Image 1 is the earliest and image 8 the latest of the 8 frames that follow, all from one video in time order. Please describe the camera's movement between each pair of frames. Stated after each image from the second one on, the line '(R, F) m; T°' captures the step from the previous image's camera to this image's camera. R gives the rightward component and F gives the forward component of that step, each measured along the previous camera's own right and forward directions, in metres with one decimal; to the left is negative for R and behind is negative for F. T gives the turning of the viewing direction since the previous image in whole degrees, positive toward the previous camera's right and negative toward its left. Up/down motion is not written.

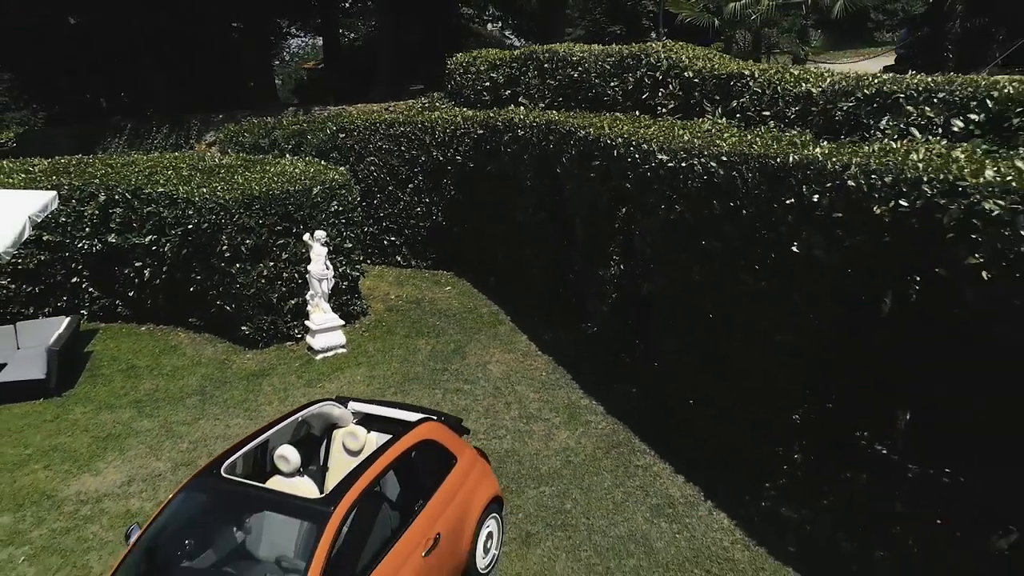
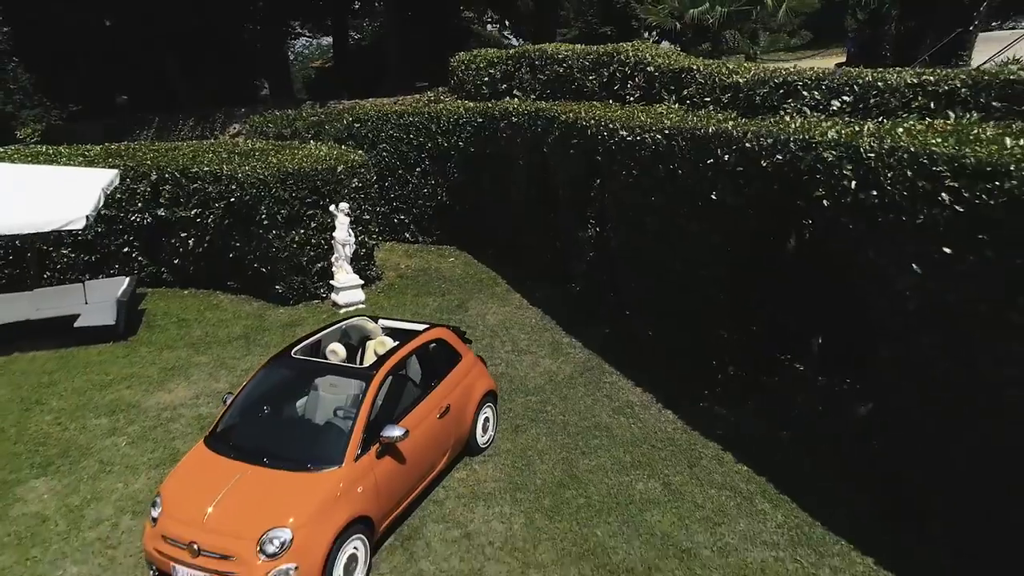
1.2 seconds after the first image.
(+0.1, -1.8) m; 0°
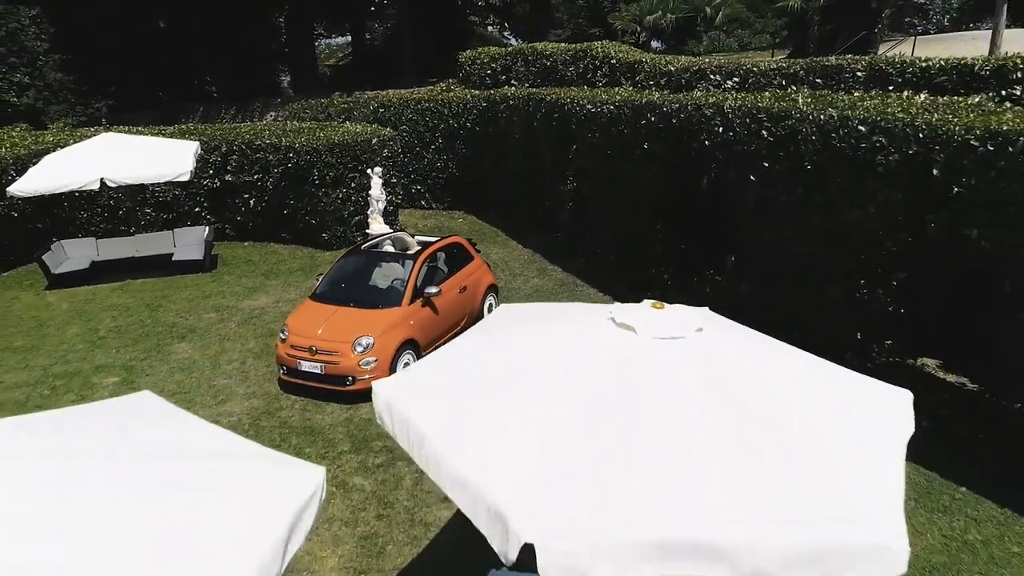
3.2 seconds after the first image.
(0.0, -3.2) m; 0°
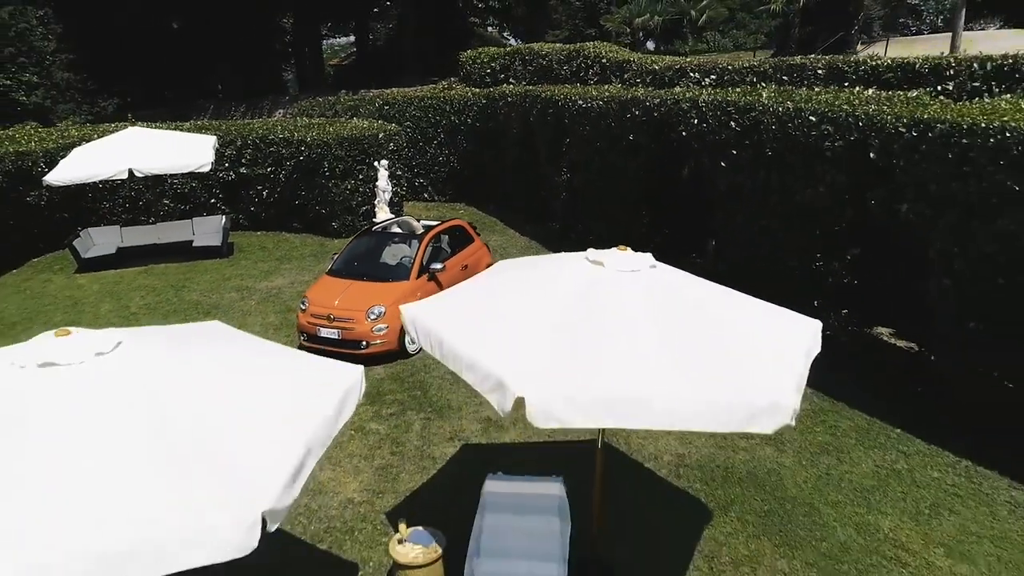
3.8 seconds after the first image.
(0.0, -1.0) m; 0°
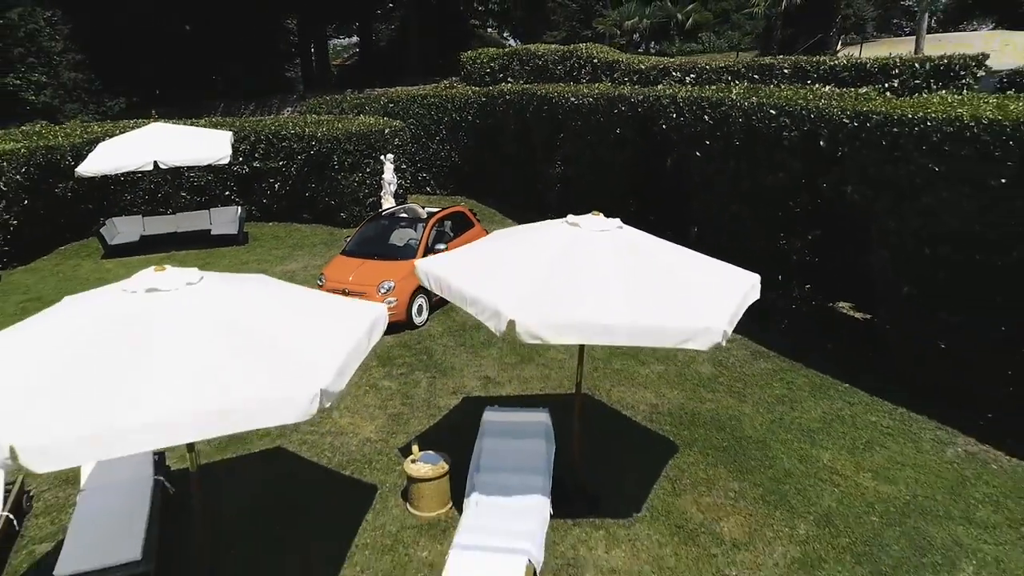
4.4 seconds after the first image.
(0.0, -1.0) m; 0°
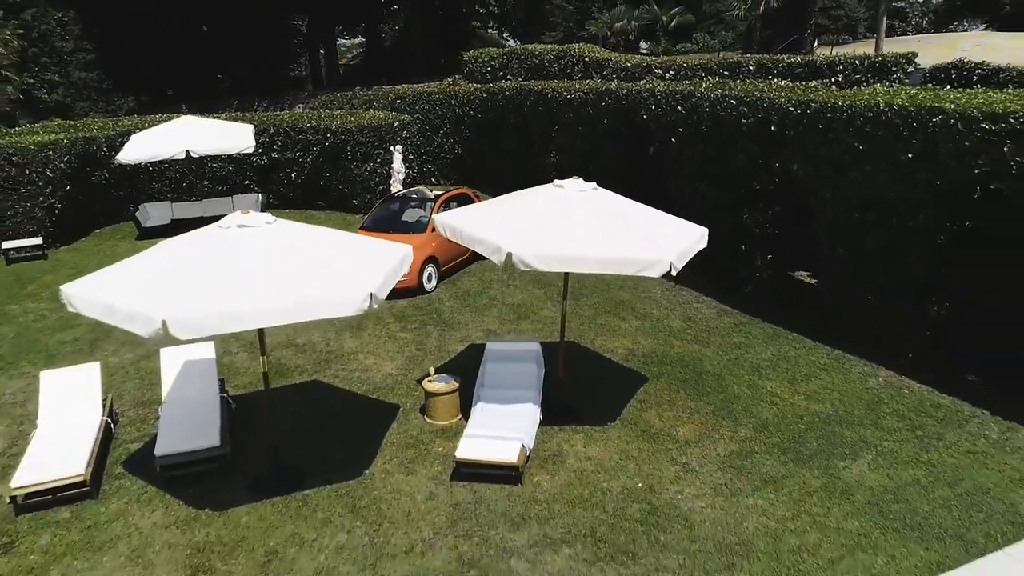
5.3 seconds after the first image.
(0.0, -1.5) m; 0°
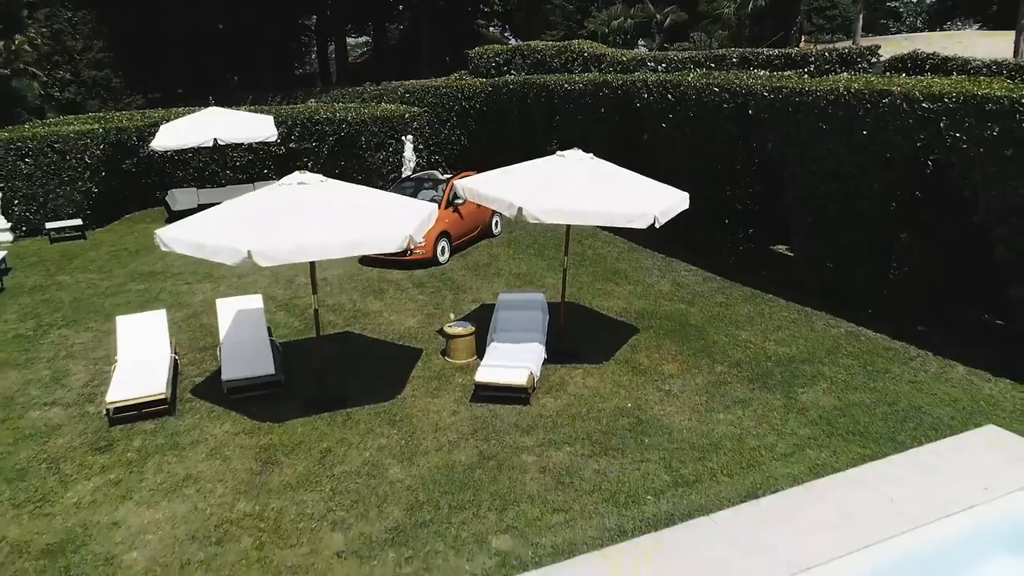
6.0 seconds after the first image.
(-0.1, -1.2) m; 0°
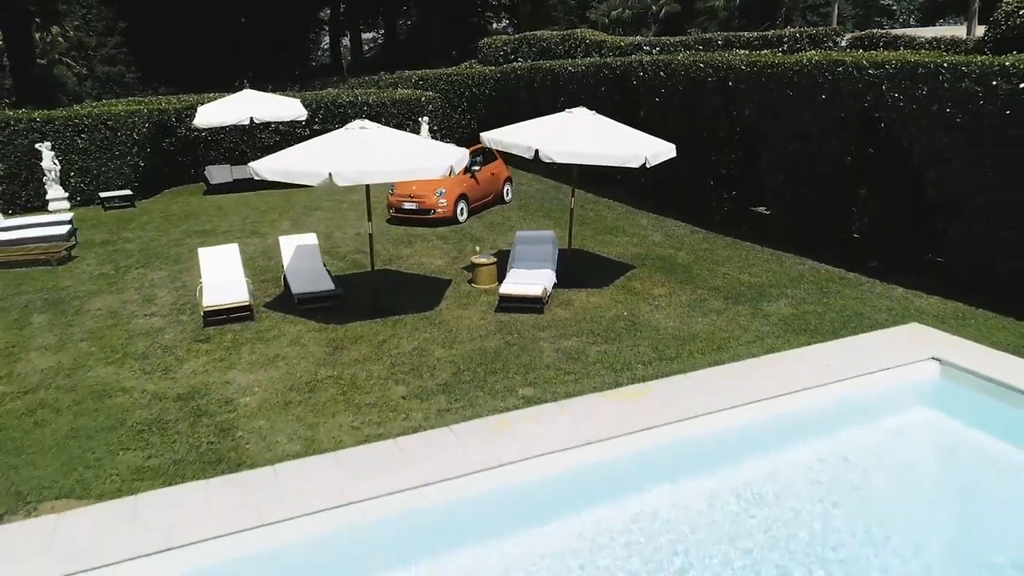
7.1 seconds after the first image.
(-0.1, -1.7) m; 0°
